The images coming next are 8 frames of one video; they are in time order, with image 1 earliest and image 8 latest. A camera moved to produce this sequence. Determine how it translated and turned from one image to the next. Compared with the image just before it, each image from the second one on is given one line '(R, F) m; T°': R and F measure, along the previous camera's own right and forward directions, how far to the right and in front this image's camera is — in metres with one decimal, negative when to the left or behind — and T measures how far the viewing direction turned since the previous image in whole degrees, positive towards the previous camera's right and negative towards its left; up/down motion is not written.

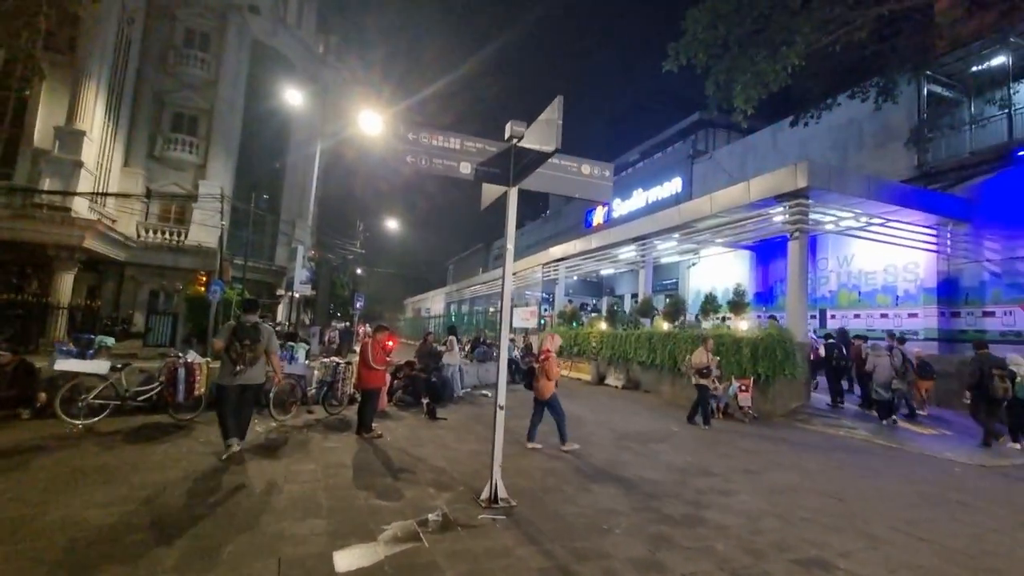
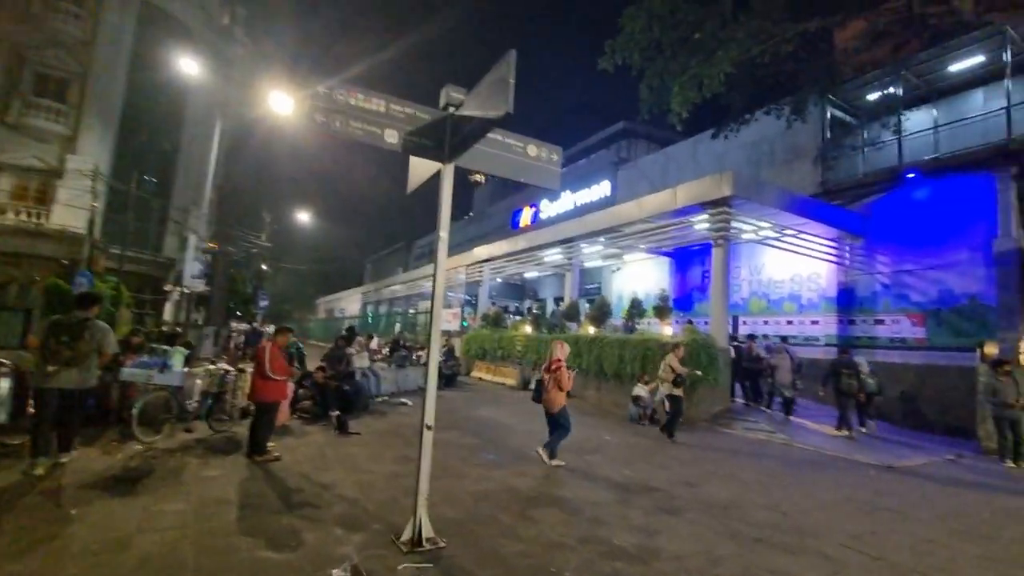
(-0.1, +0.7) m; +9°
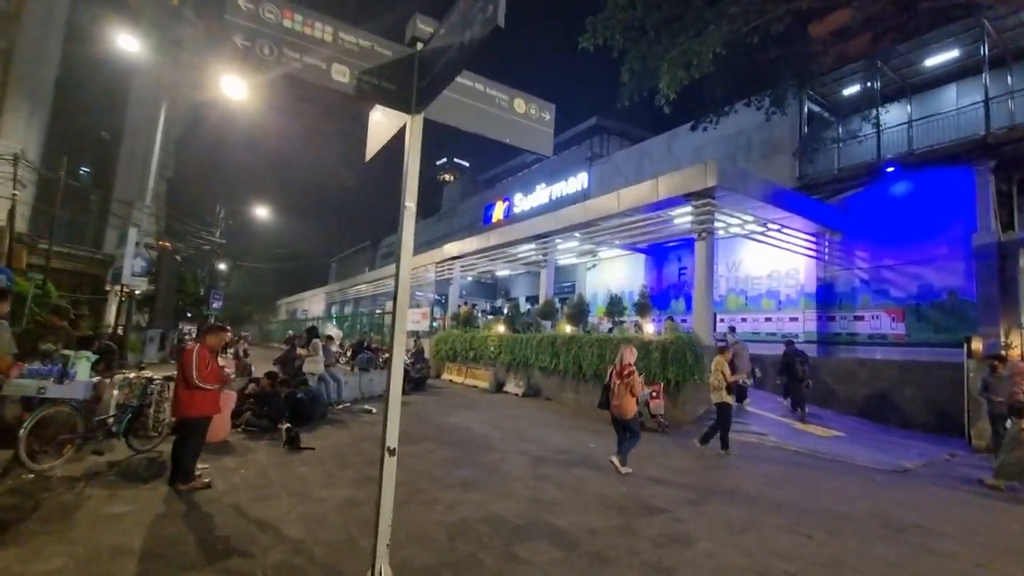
(-0.1, +0.8) m; +4°
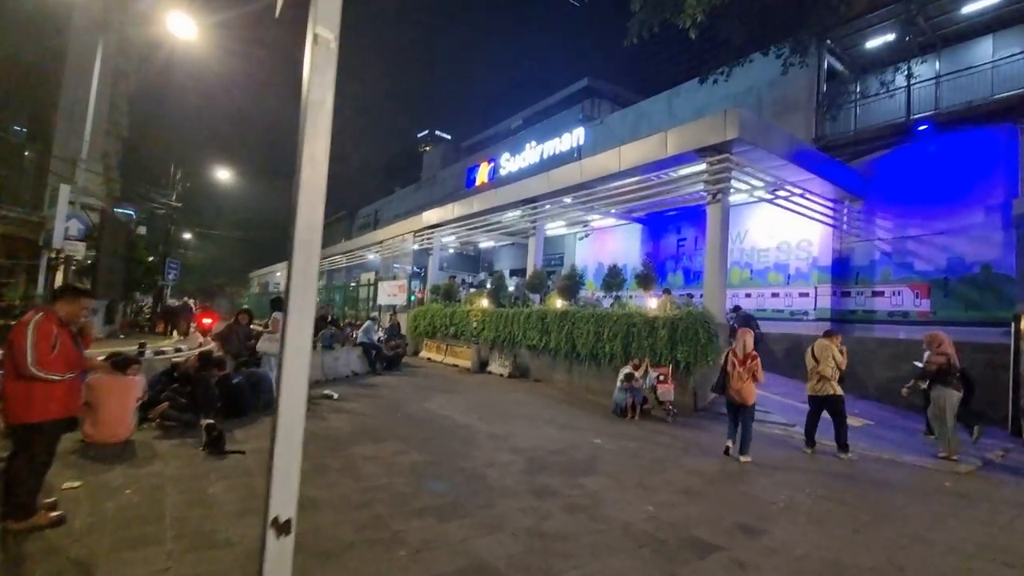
(-0.1, +1.5) m; +2°
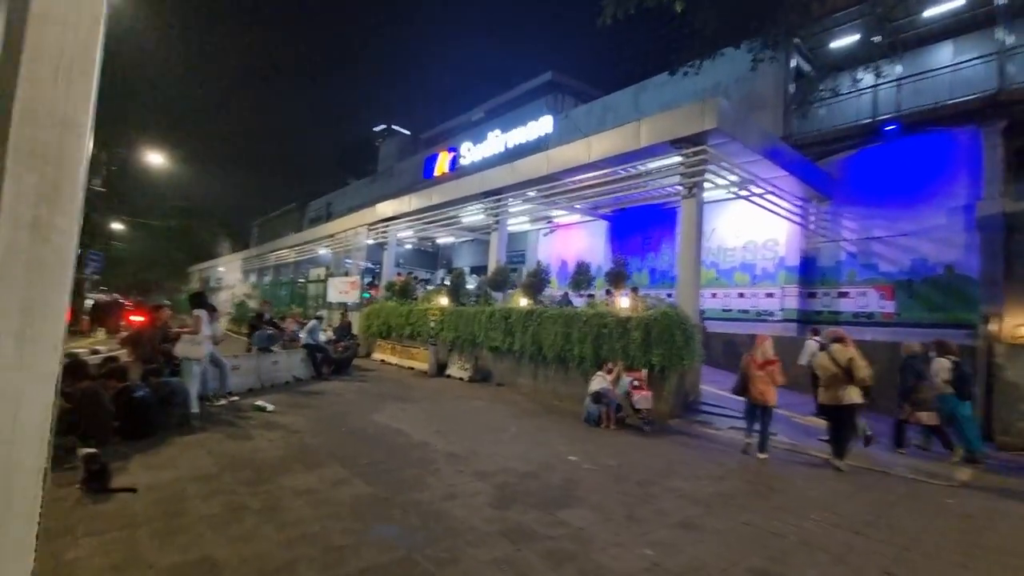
(-0.1, +0.8) m; +5°
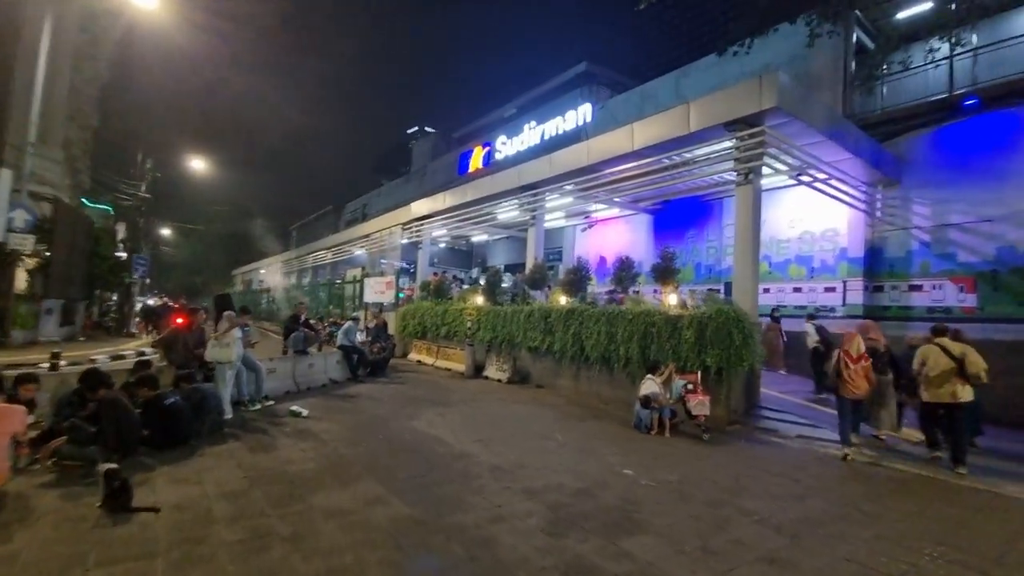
(-0.1, +0.5) m; -4°
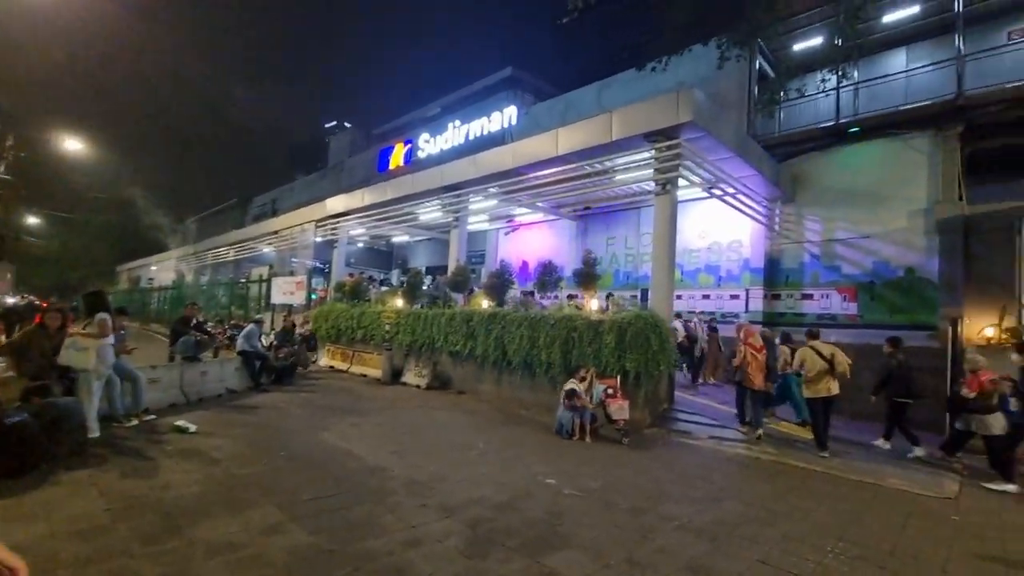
(0.0, +0.3) m; +9°
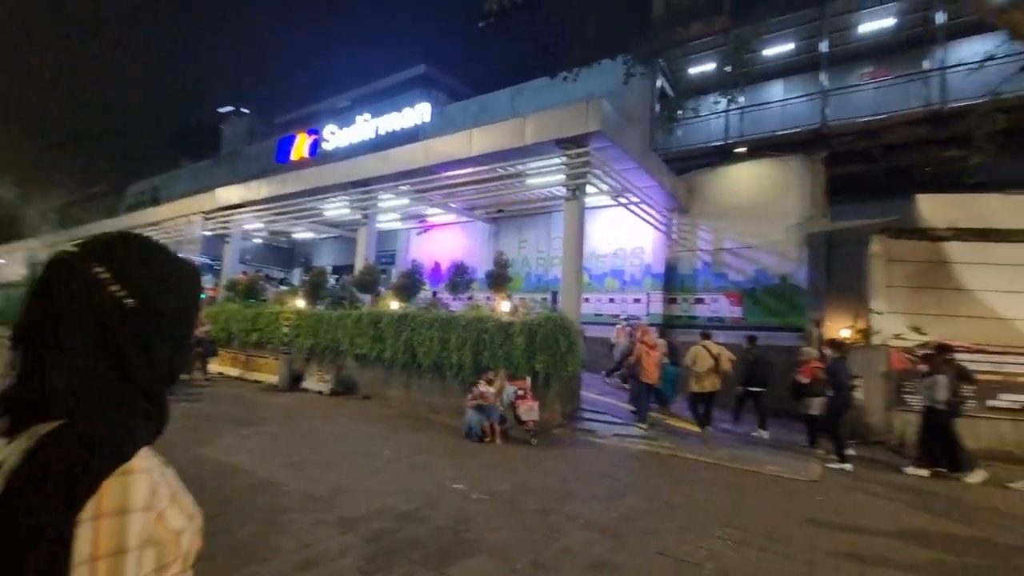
(0.0, +0.1) m; +10°
